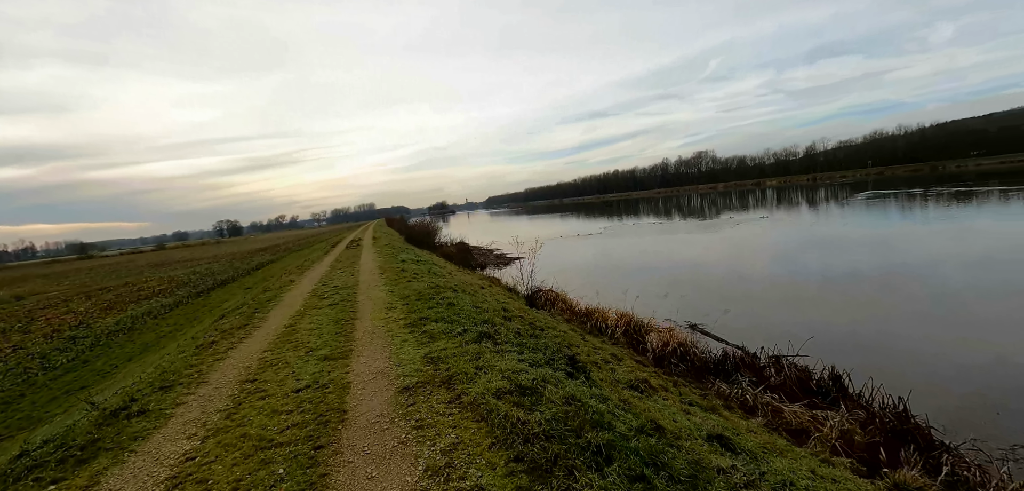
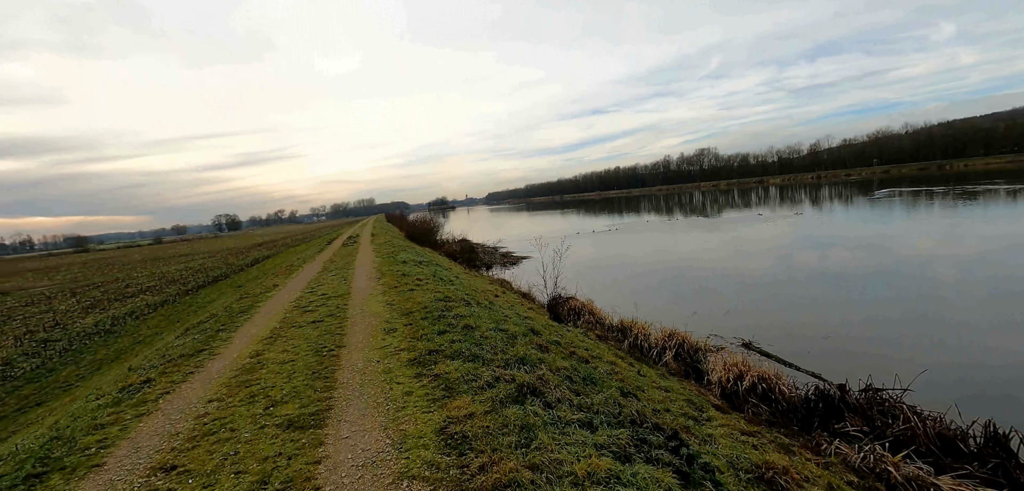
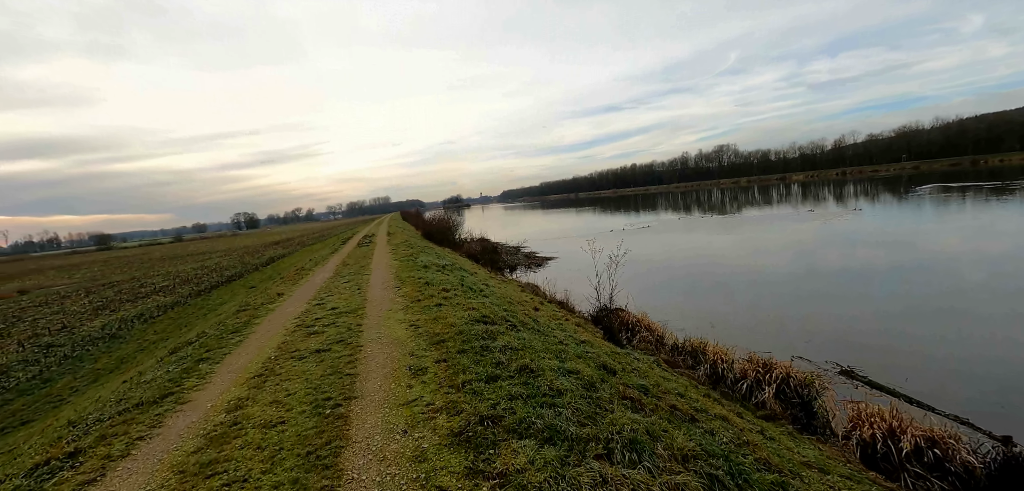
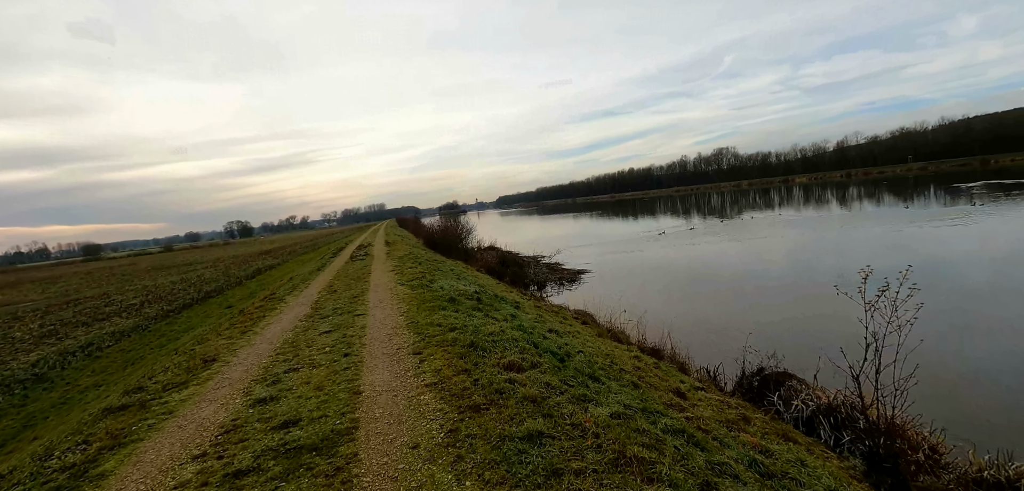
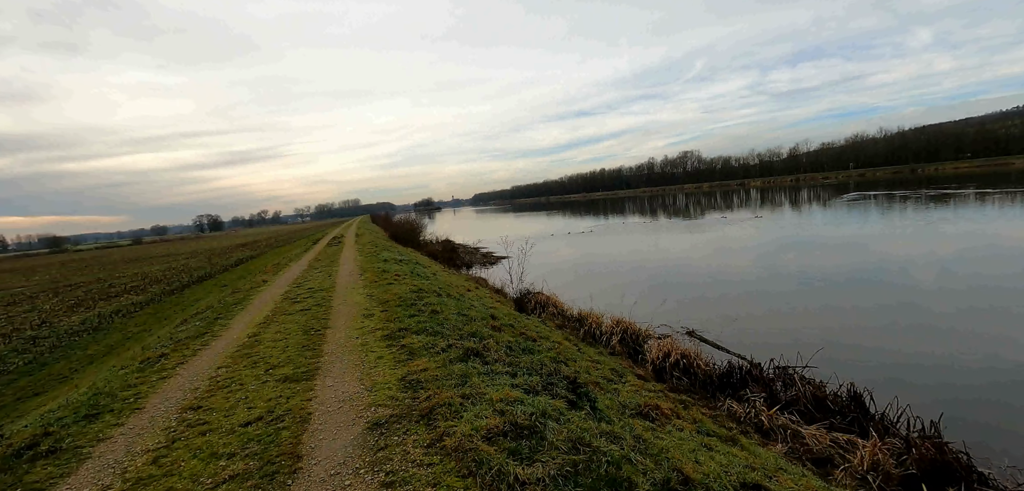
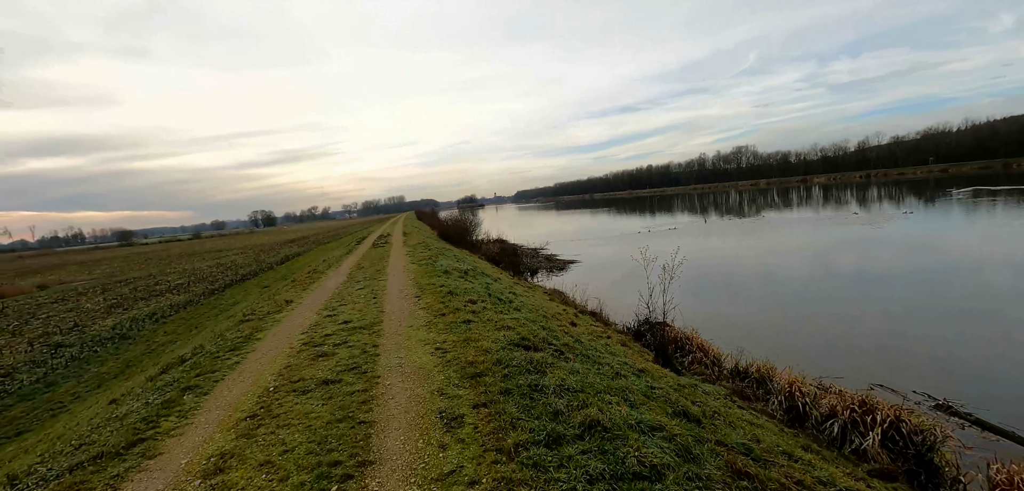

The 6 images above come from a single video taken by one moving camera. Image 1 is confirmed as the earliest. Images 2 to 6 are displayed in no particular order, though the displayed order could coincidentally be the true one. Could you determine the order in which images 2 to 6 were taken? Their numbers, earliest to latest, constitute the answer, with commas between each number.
5, 2, 3, 6, 4
